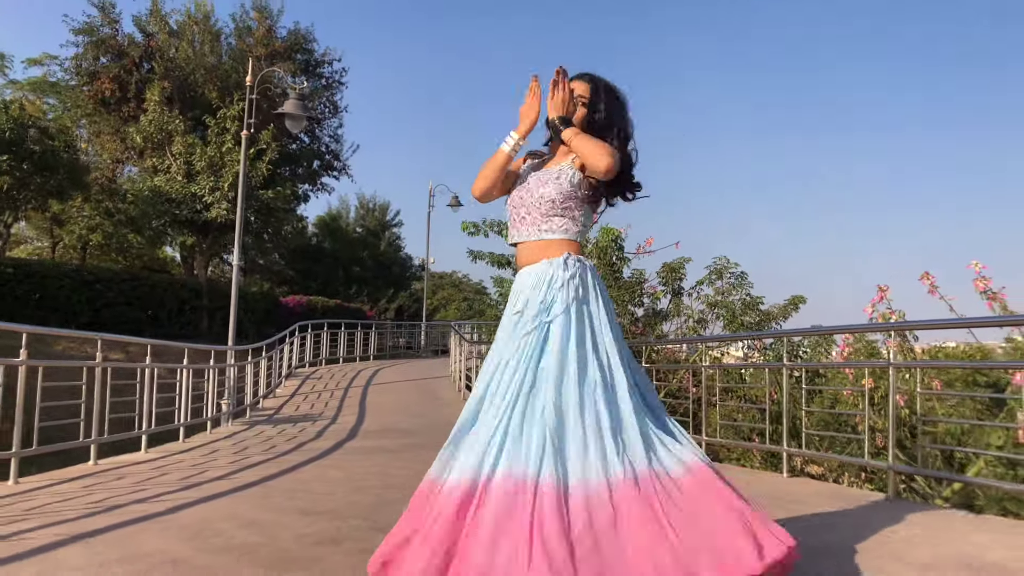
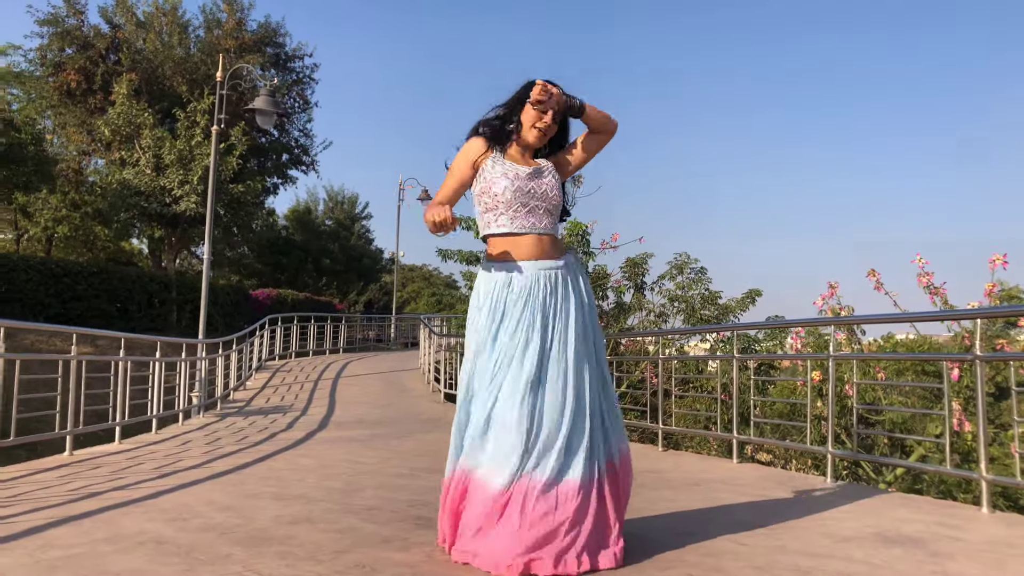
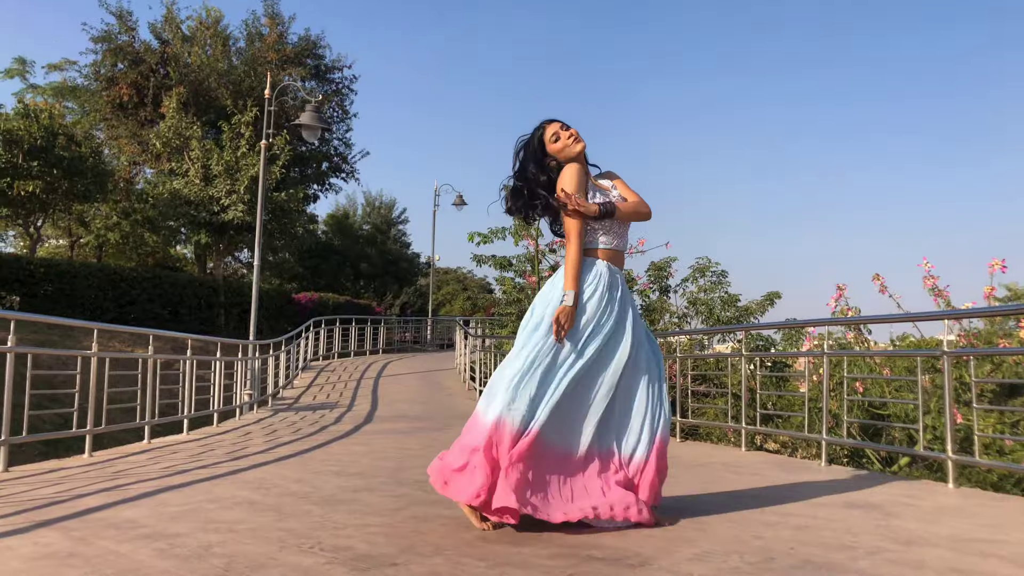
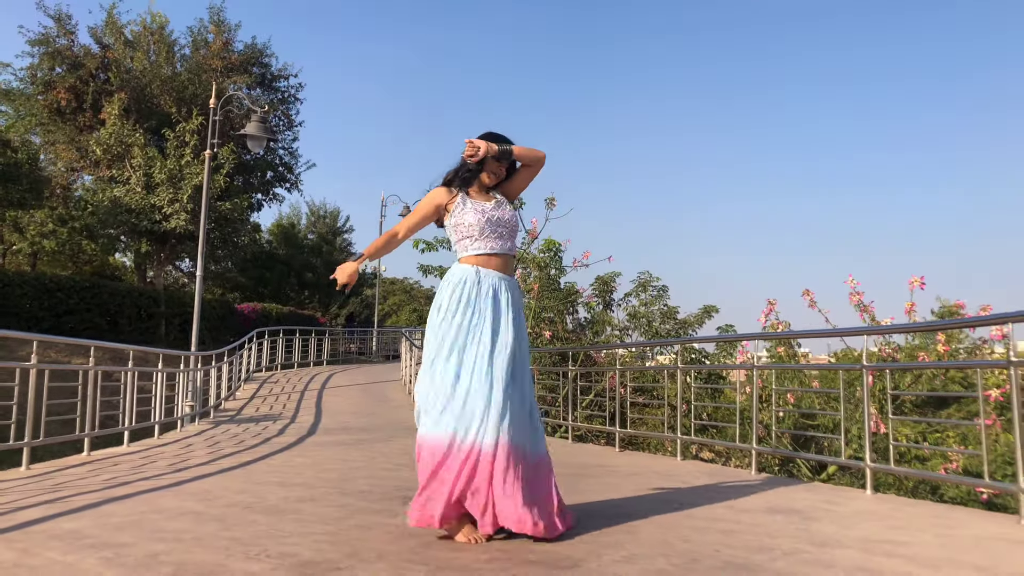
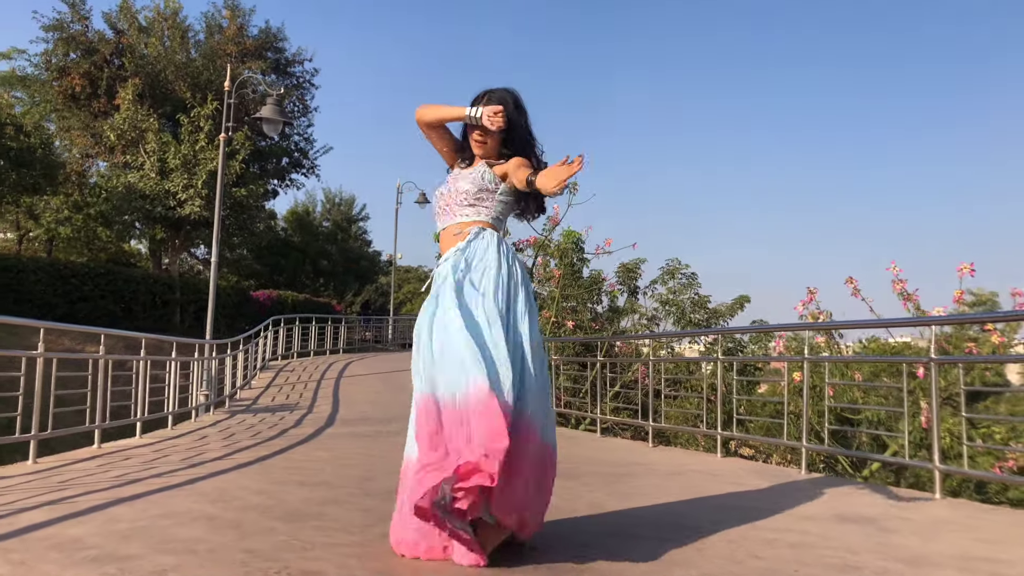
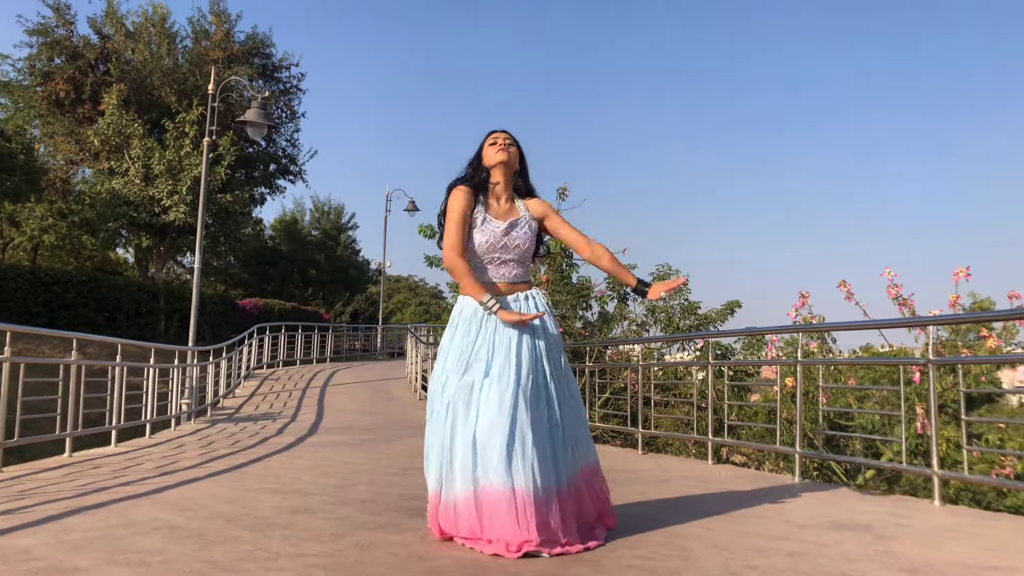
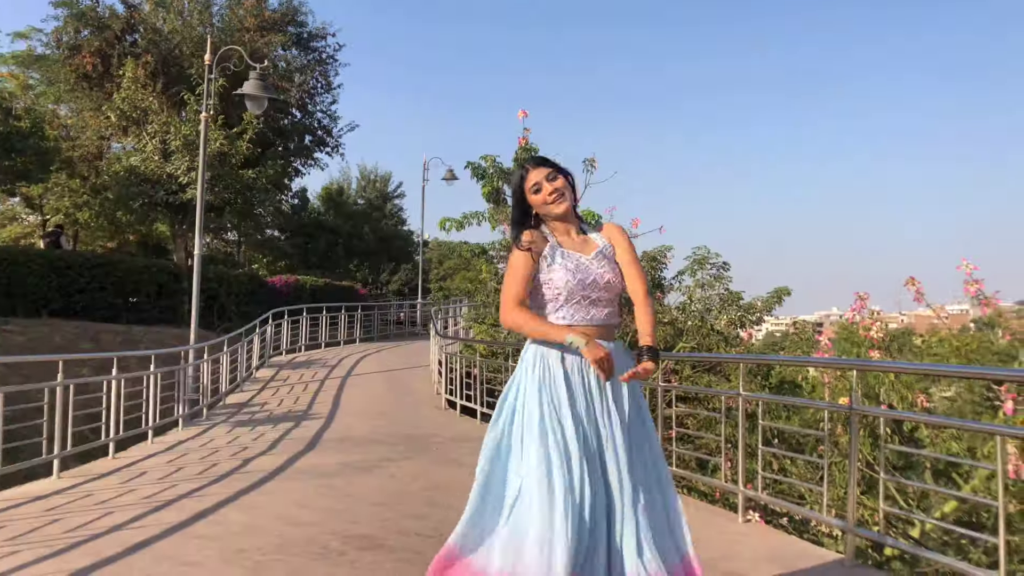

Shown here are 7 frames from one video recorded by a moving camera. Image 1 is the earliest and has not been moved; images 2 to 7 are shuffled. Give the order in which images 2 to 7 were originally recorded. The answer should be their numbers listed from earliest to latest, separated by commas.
6, 2, 4, 5, 3, 7
